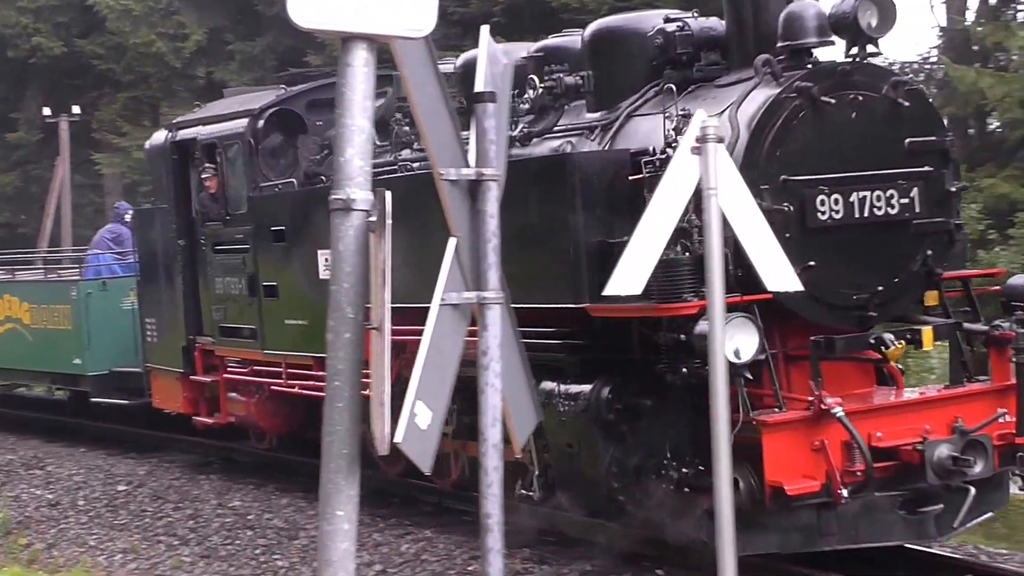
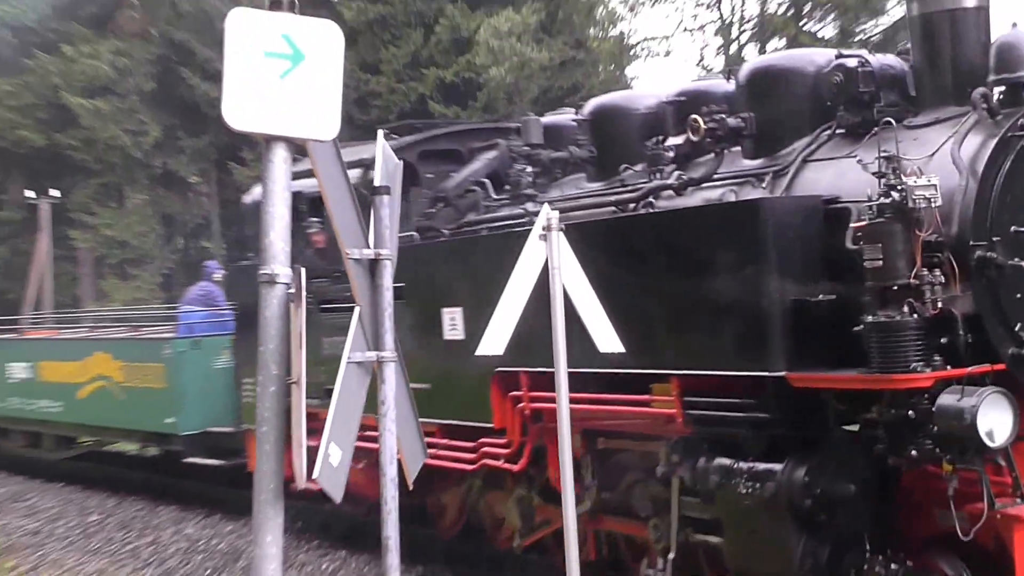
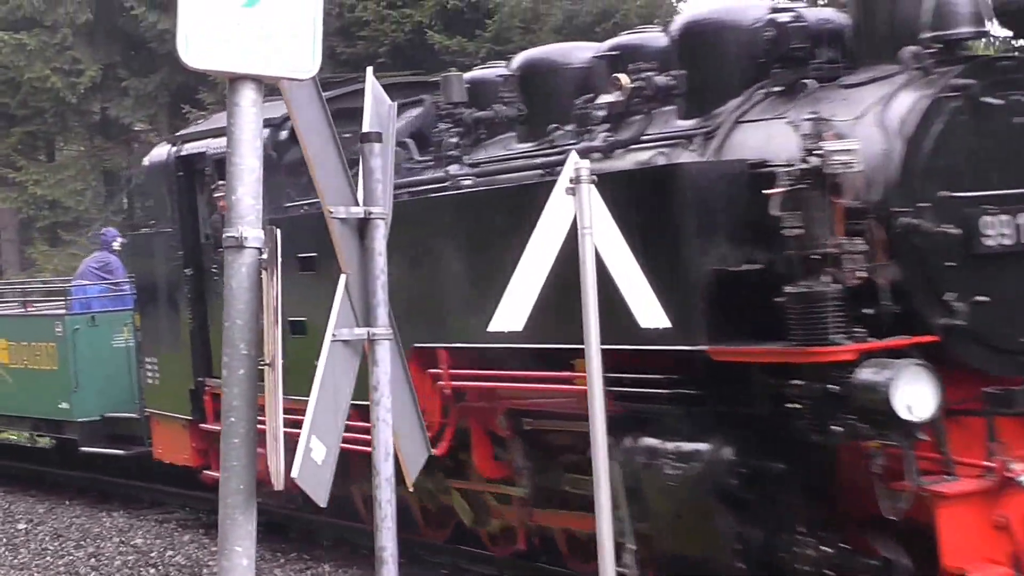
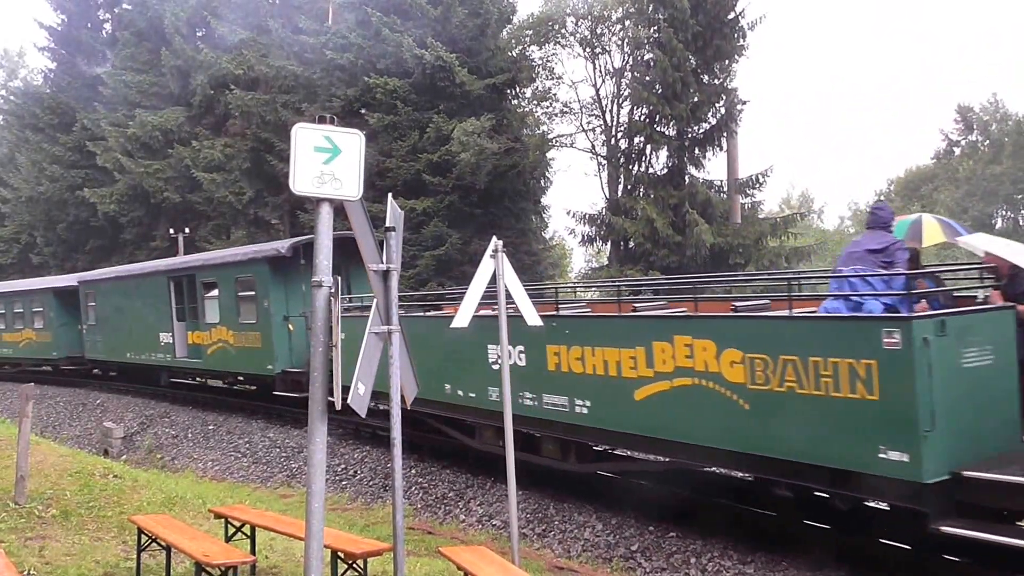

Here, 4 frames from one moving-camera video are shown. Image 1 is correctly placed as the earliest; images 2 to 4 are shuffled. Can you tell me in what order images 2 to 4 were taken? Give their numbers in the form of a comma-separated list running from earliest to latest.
3, 2, 4
